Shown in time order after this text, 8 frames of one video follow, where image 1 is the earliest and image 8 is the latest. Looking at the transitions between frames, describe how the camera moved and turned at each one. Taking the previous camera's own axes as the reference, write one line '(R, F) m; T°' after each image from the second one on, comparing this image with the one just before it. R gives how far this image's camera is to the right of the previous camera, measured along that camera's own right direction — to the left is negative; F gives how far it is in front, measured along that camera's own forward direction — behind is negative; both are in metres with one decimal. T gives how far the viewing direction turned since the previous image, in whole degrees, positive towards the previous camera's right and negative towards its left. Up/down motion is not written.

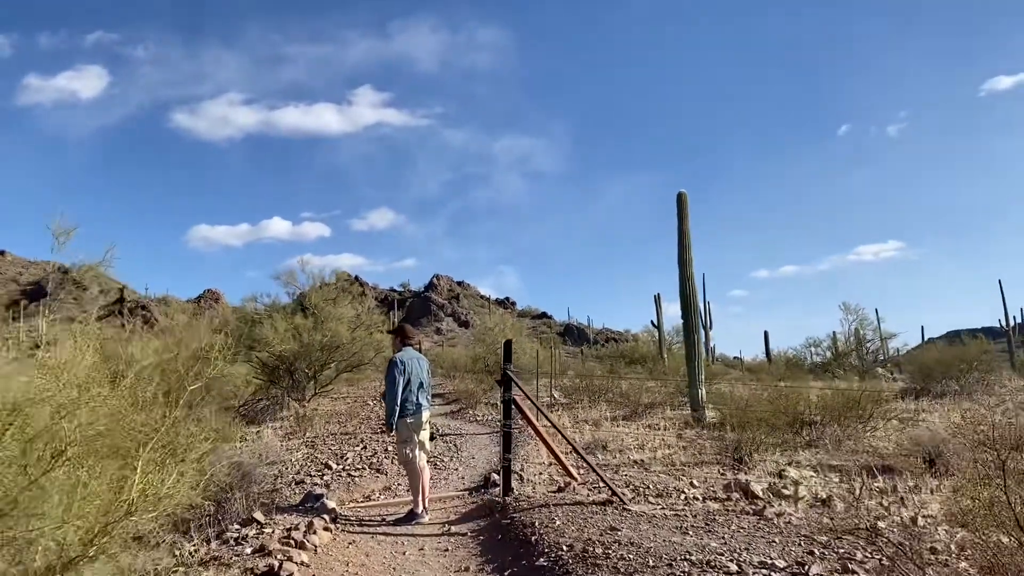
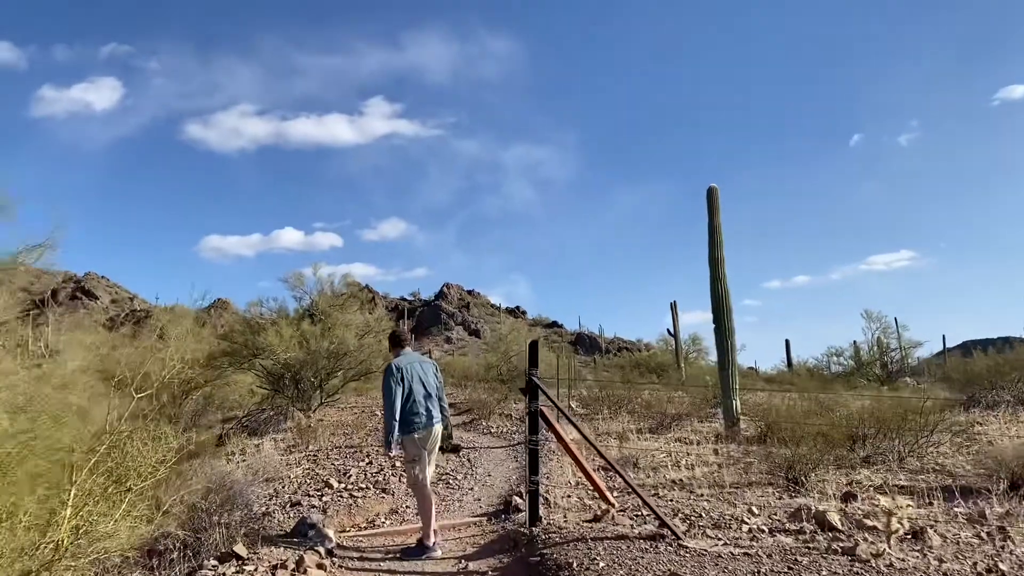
(-0.1, +0.9) m; -1°
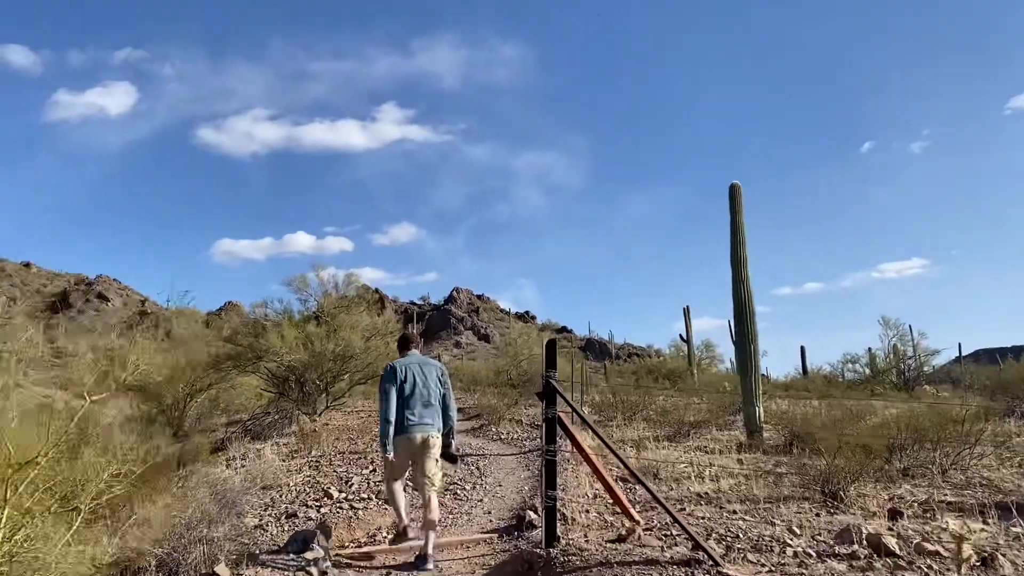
(0.0, +0.5) m; -1°
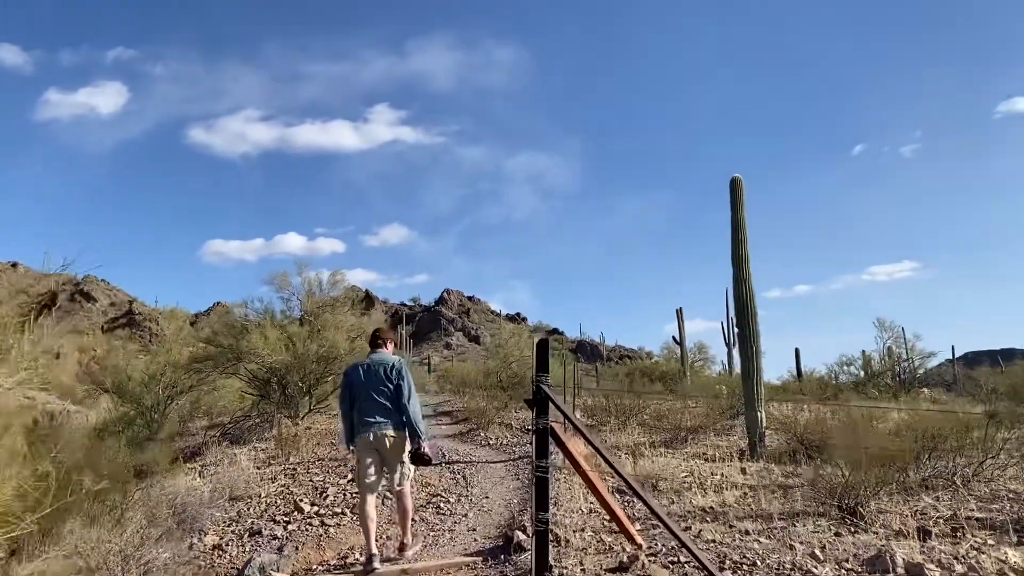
(0.0, +0.6) m; +1°
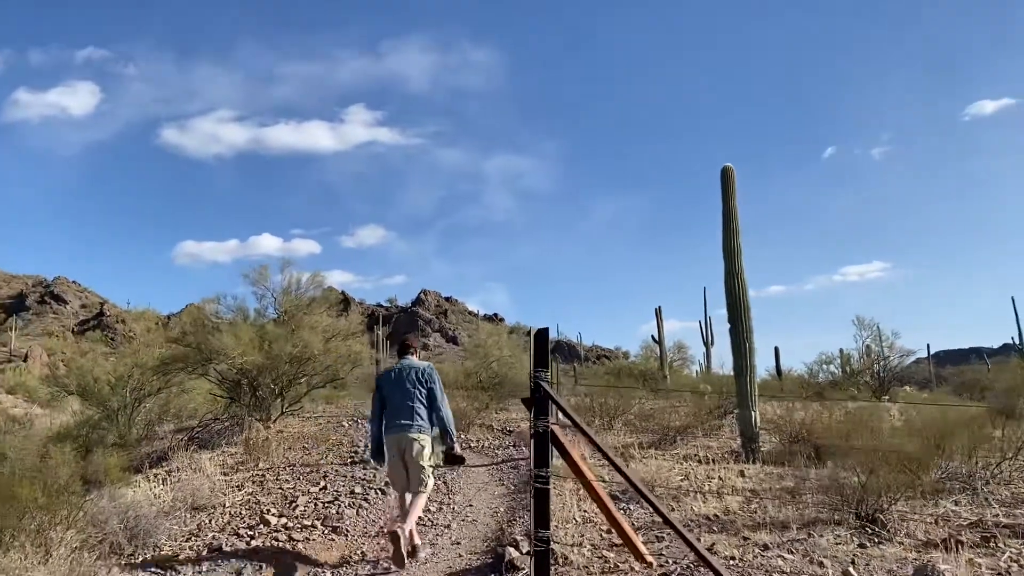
(-0.1, +0.6) m; +2°
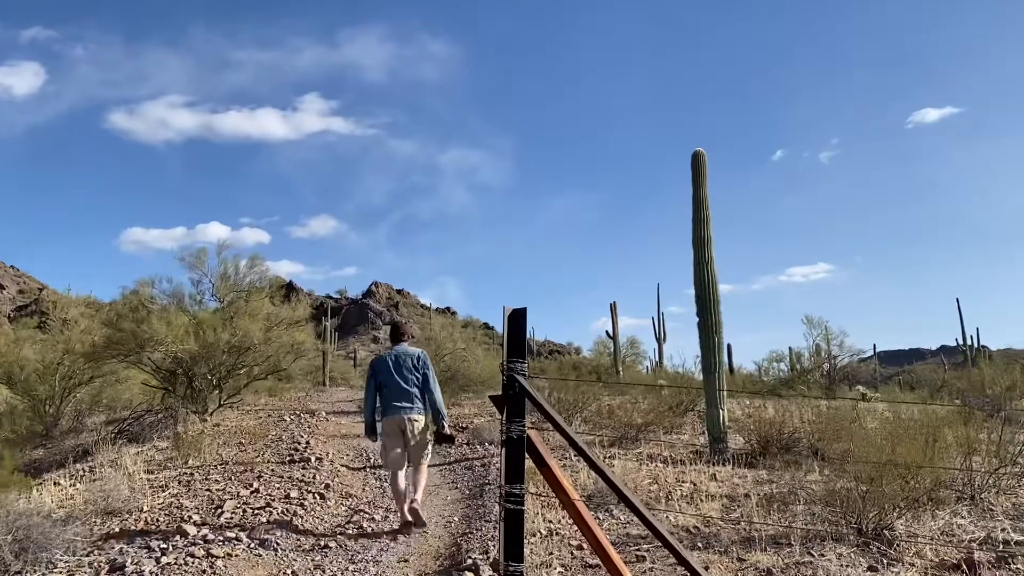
(-0.1, +0.7) m; +4°
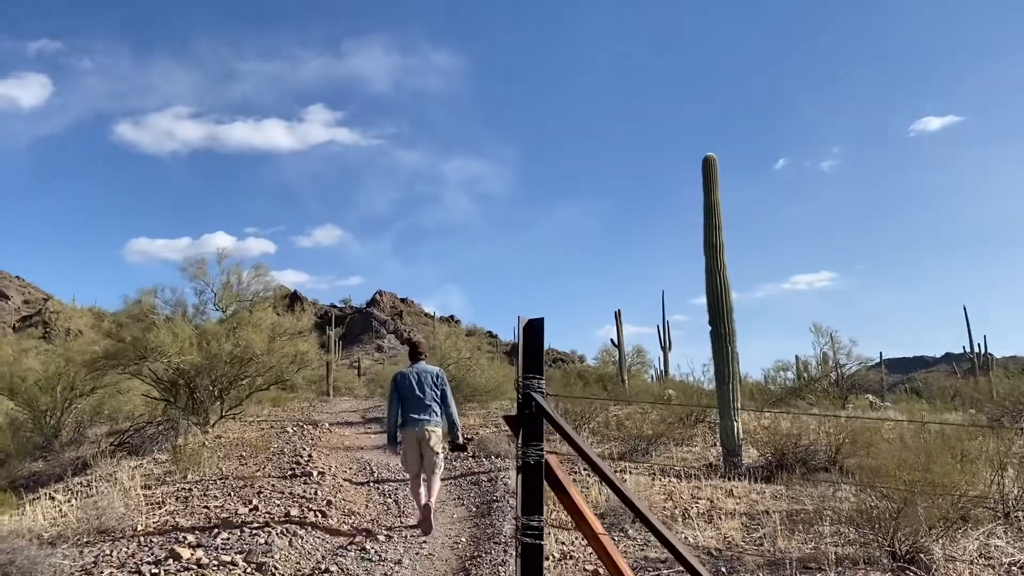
(0.0, +0.3) m; 0°
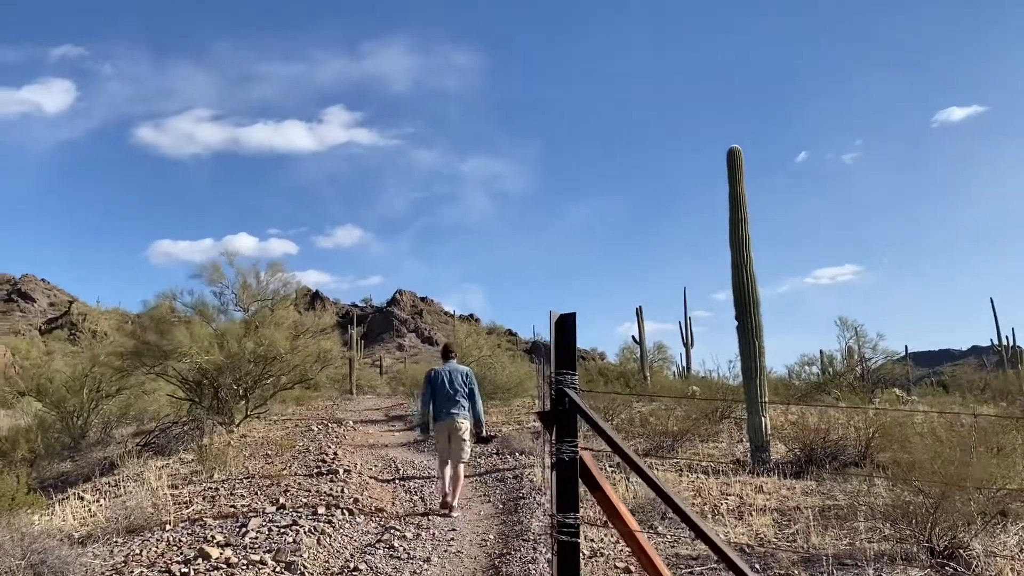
(0.0, 0.0) m; -2°
